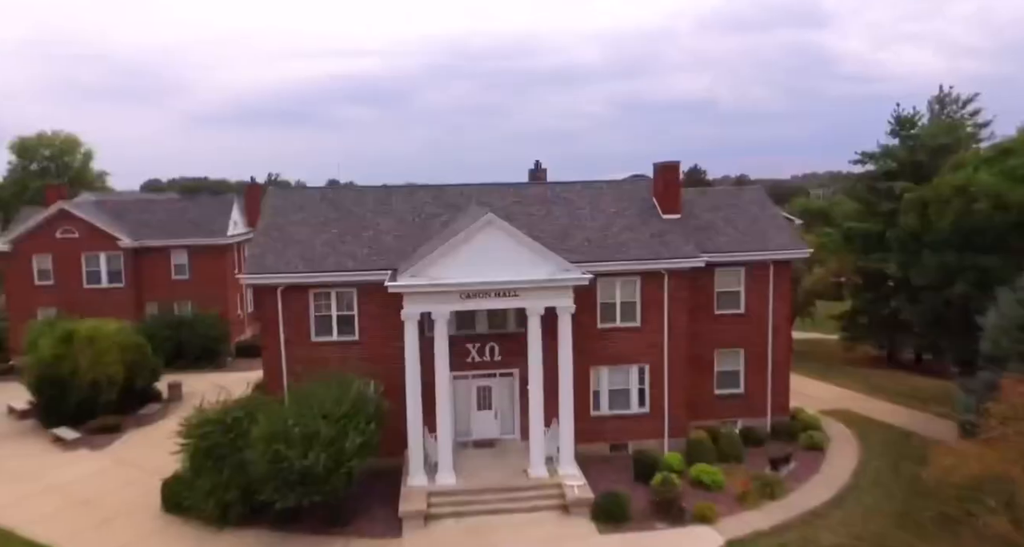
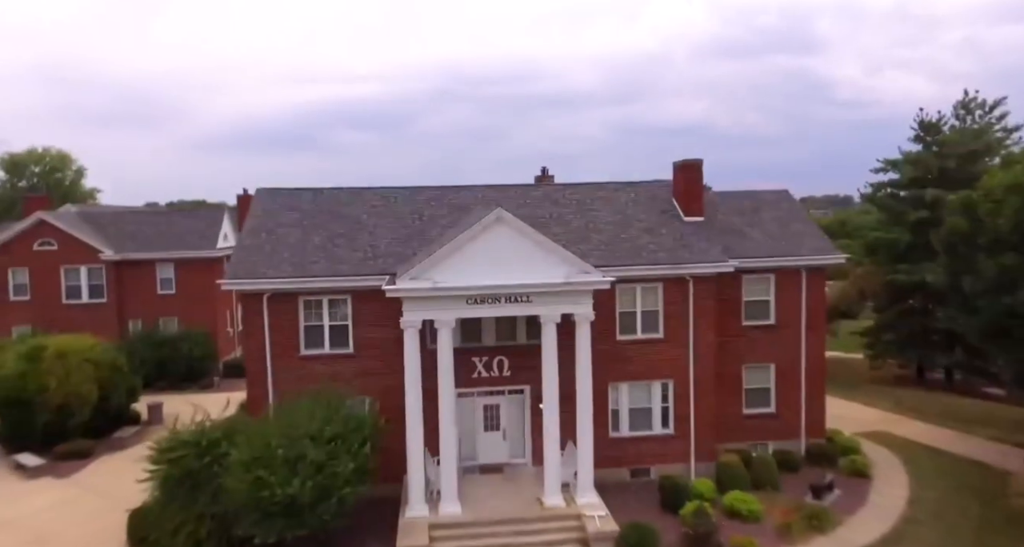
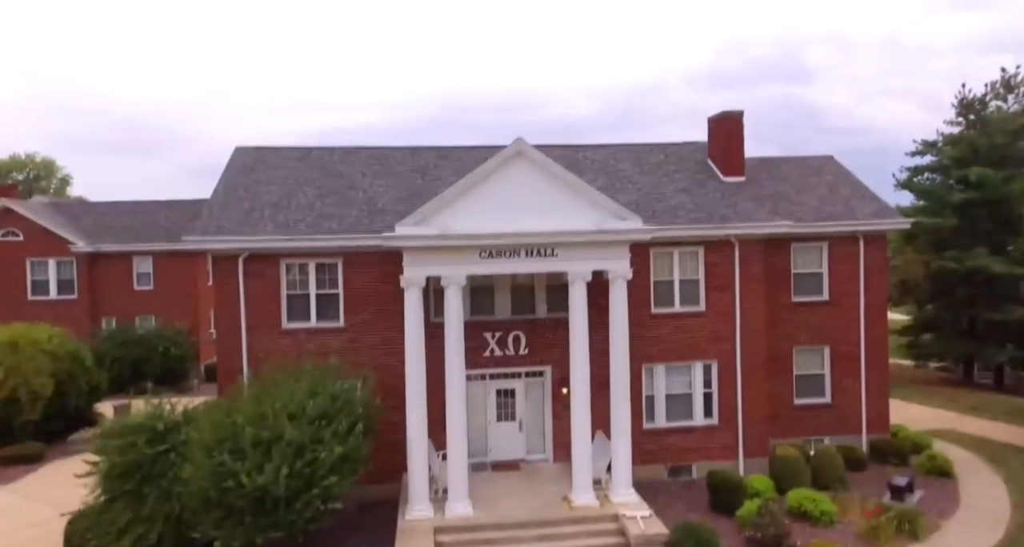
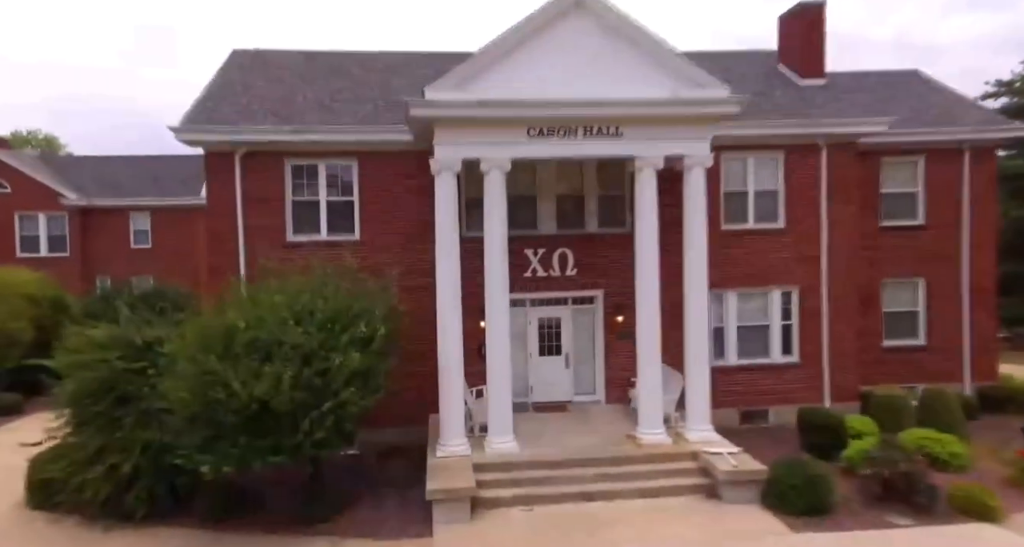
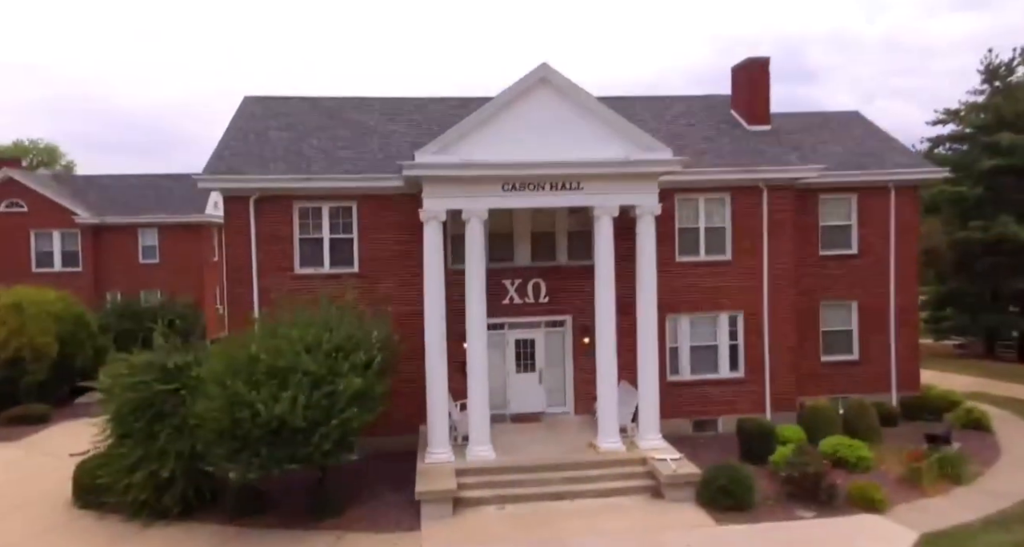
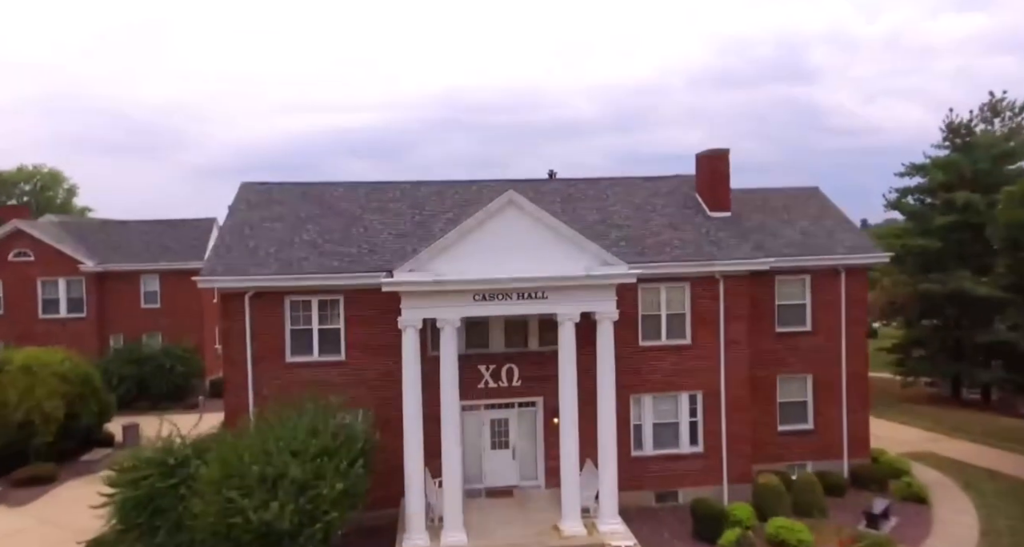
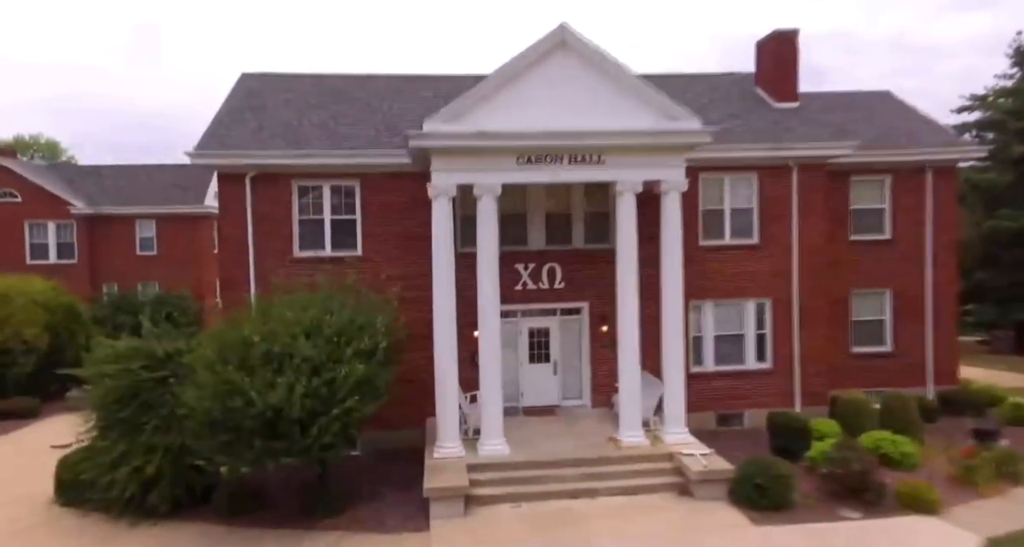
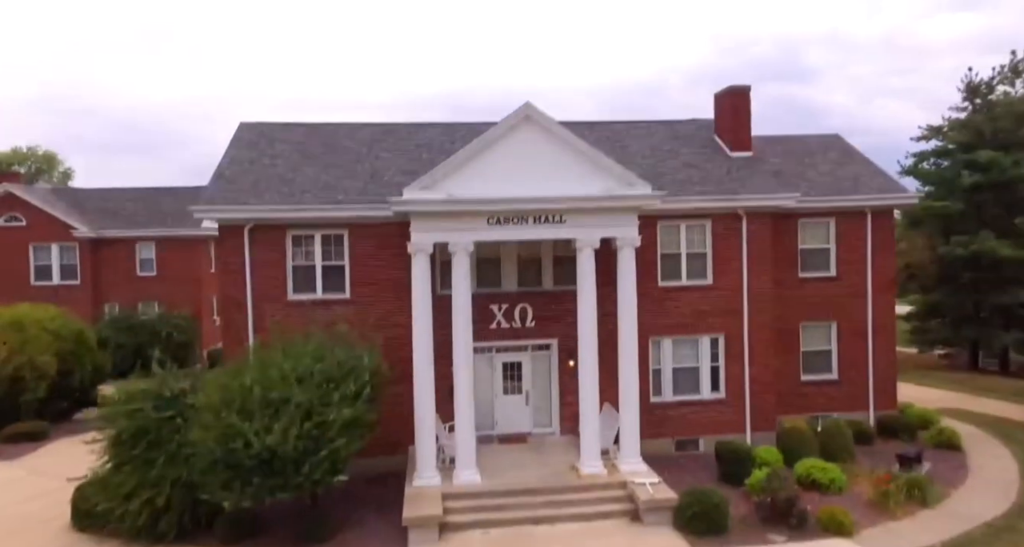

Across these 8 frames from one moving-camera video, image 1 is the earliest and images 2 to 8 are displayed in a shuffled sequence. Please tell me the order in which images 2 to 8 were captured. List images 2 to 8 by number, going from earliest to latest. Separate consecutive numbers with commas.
2, 6, 3, 8, 5, 7, 4
